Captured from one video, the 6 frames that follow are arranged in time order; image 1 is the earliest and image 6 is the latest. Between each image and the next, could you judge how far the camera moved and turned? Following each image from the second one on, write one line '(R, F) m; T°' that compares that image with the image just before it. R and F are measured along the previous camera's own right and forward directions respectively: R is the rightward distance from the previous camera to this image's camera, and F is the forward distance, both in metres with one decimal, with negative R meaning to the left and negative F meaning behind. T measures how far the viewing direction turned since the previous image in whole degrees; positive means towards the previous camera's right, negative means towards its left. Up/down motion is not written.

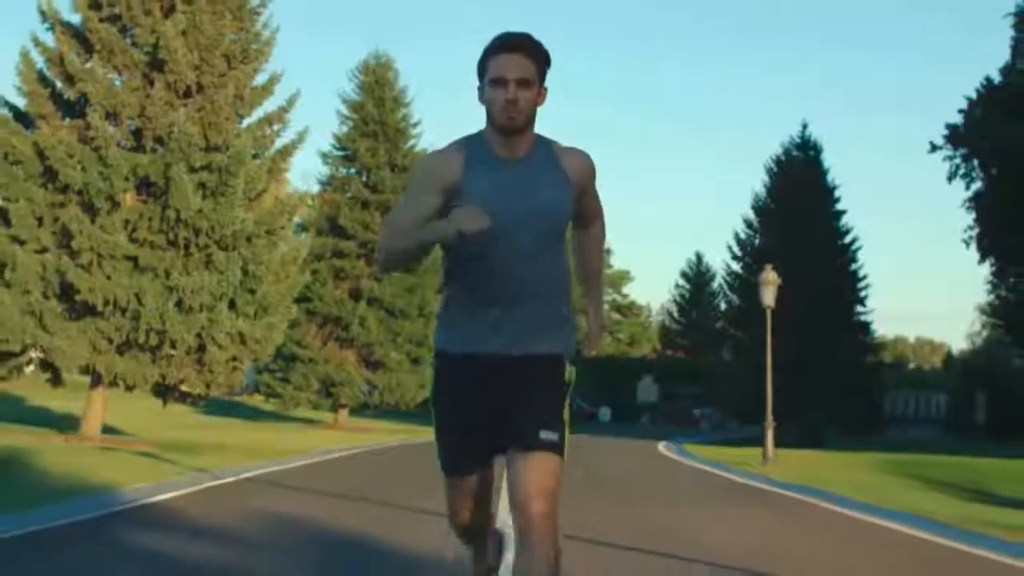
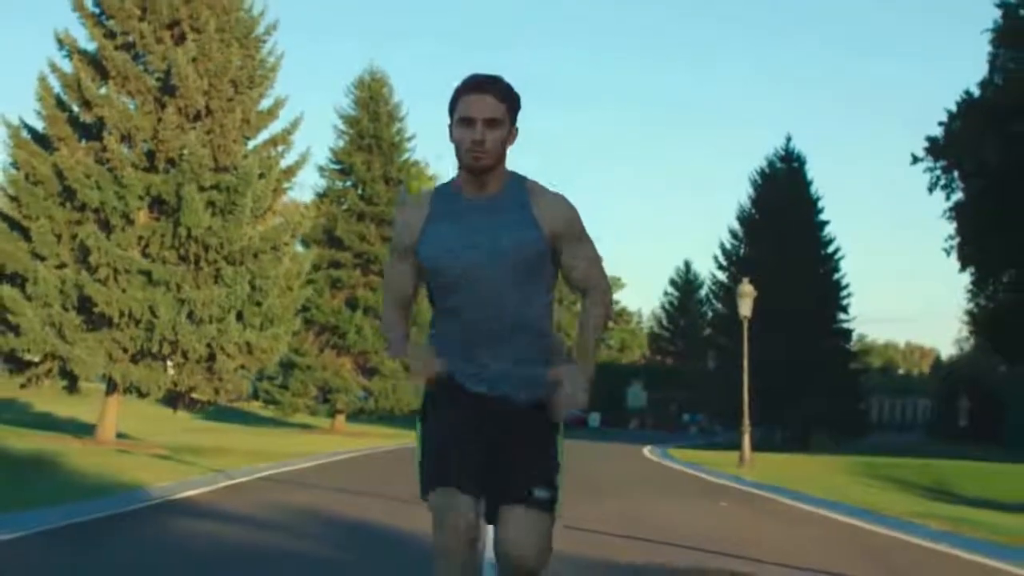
(0.0, -1.6) m; 0°
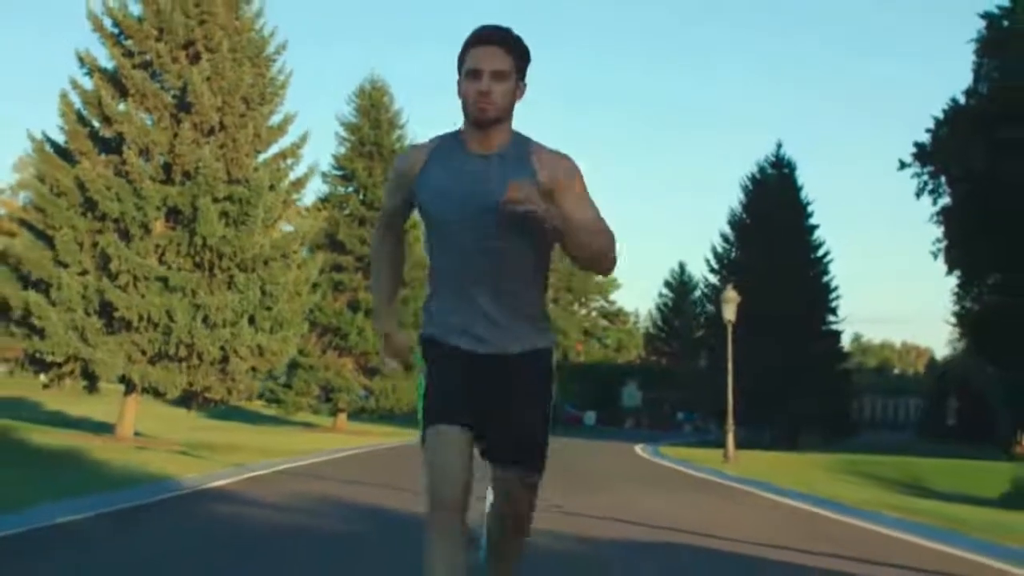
(0.0, -1.6) m; 0°
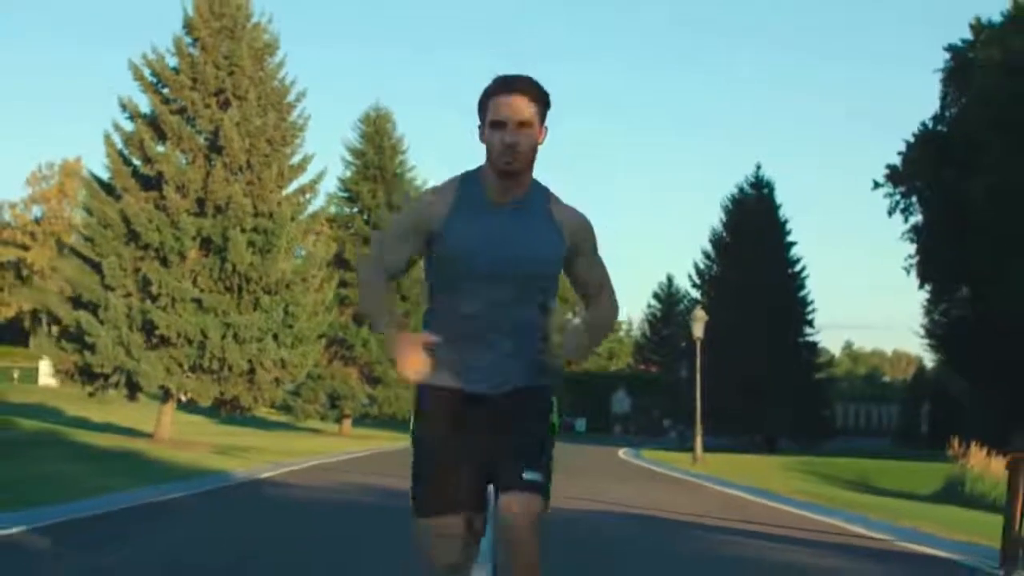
(0.0, -3.8) m; 0°
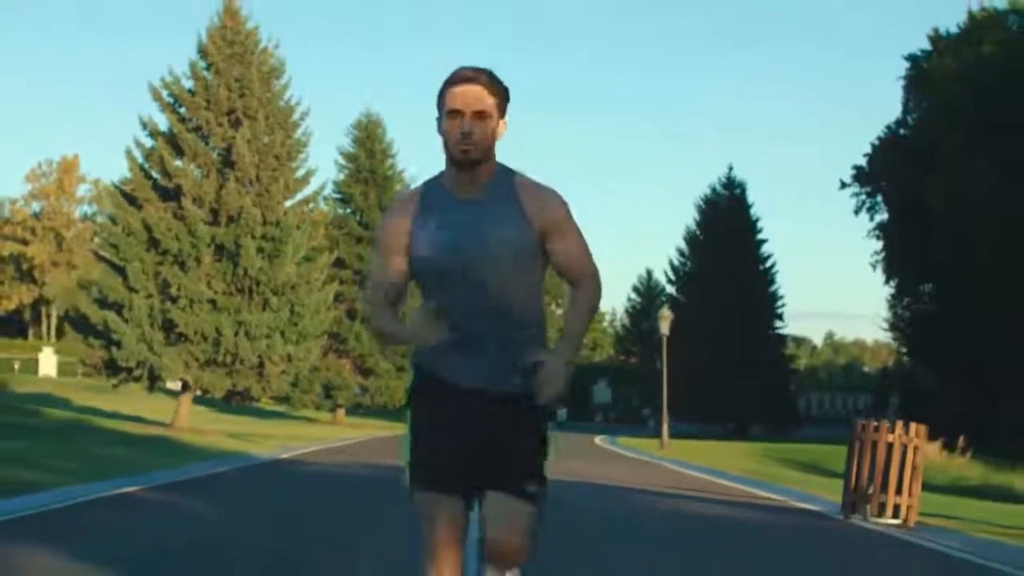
(0.0, -3.5) m; +1°
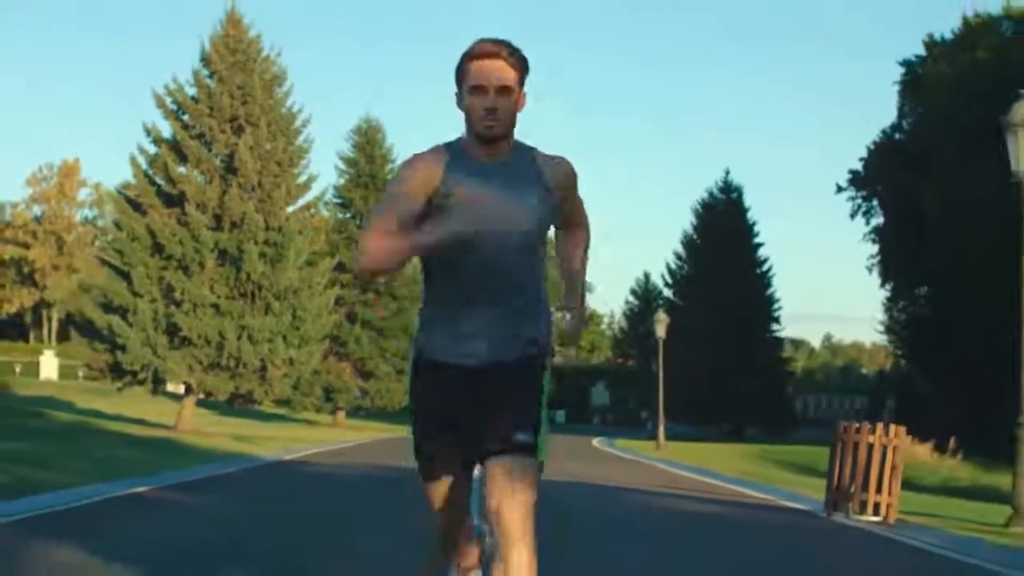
(0.0, -0.6) m; 0°
